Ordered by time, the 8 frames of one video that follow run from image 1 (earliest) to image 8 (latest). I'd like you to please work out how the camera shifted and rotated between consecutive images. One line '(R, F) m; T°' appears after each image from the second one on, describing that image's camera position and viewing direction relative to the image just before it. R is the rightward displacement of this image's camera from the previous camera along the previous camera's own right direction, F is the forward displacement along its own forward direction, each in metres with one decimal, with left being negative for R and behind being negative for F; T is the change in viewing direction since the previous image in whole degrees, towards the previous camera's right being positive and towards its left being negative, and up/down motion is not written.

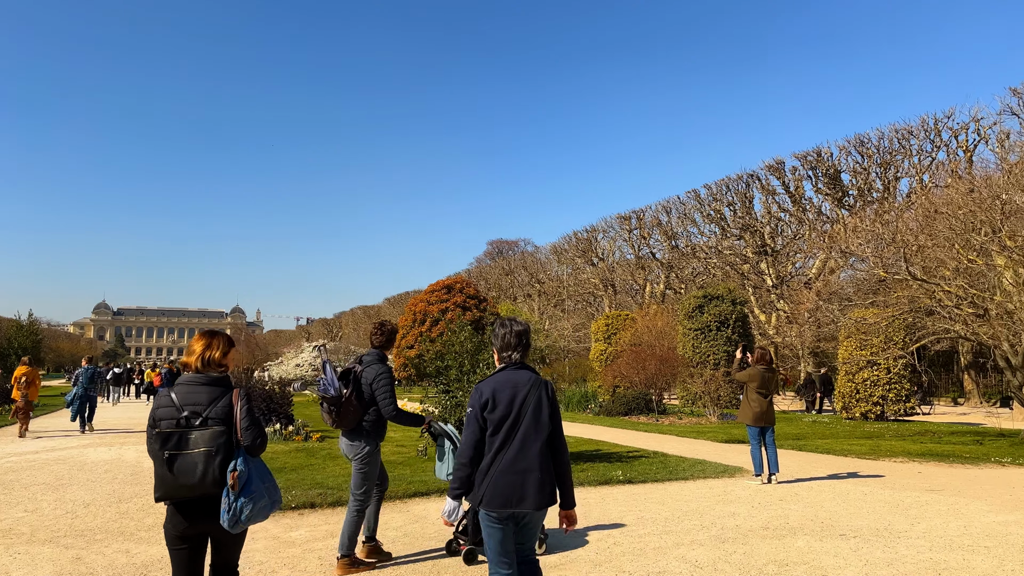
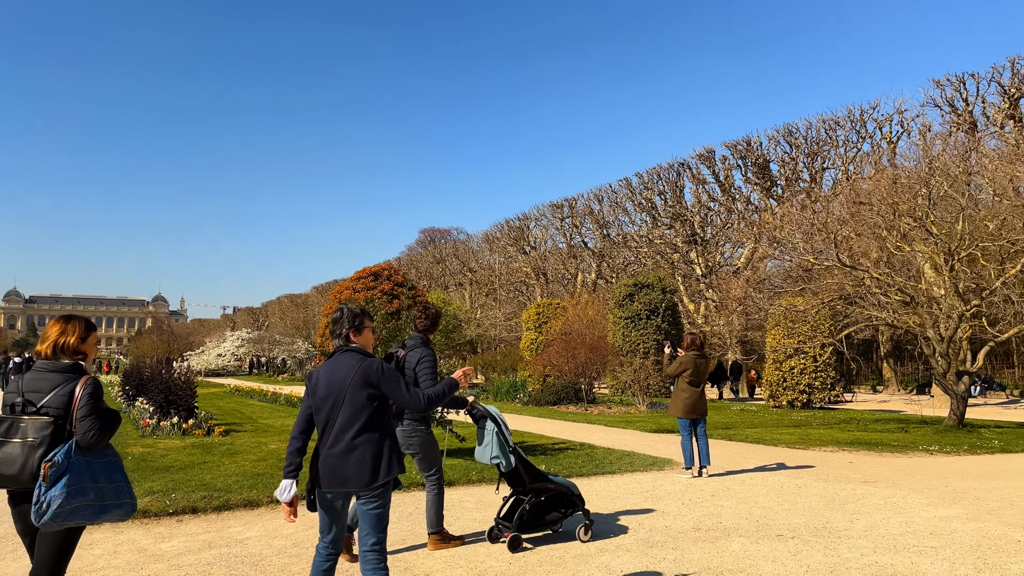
(+0.1, +0.5) m; +5°
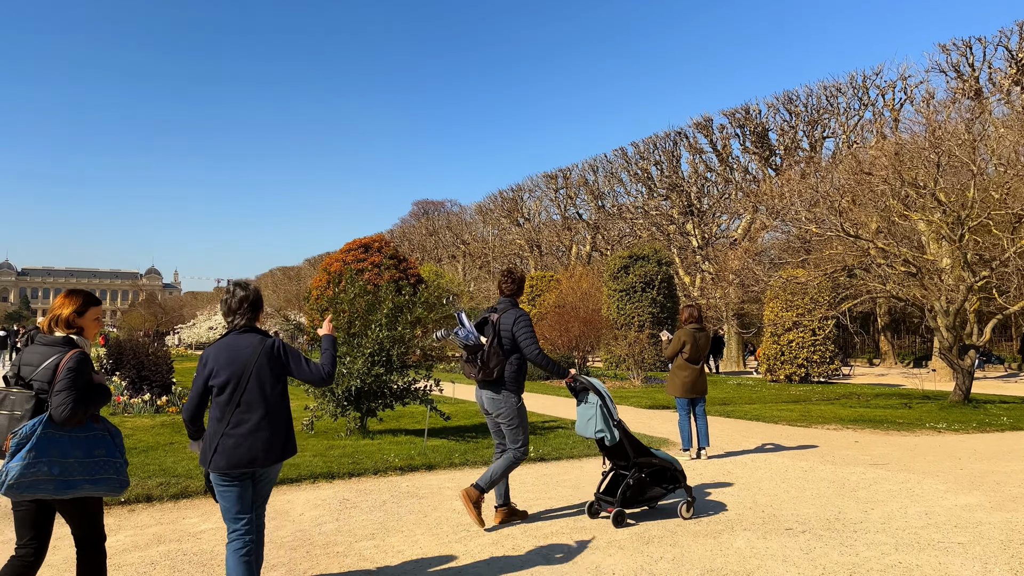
(+0.1, +0.4) m; 0°
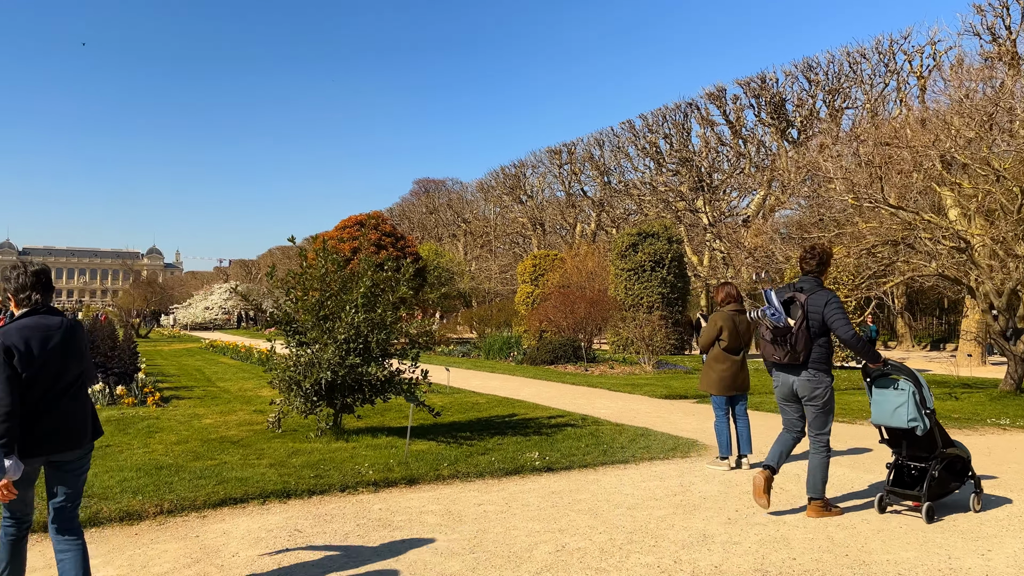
(0.0, +1.0) m; 0°
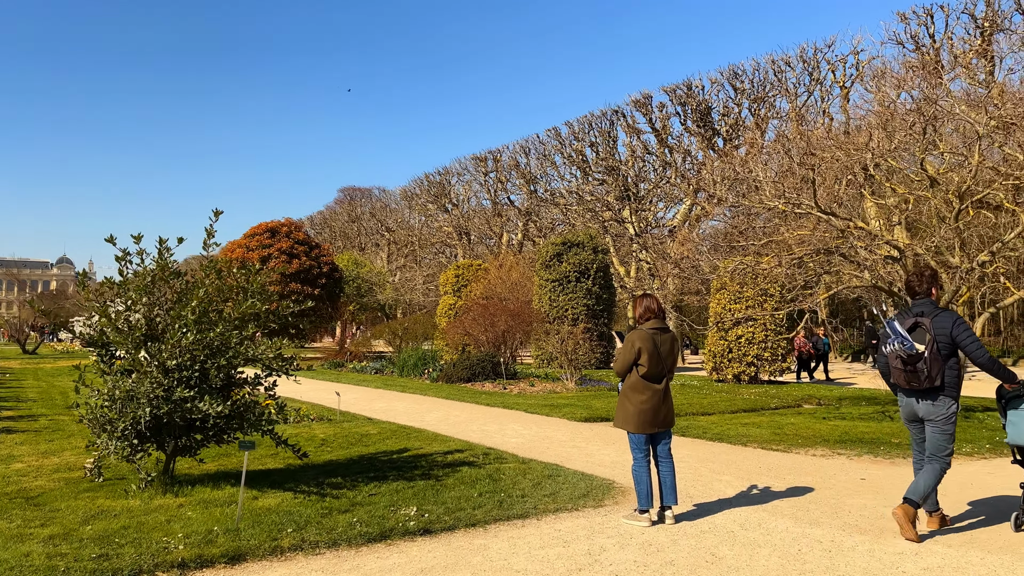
(+0.3, +0.9) m; +5°
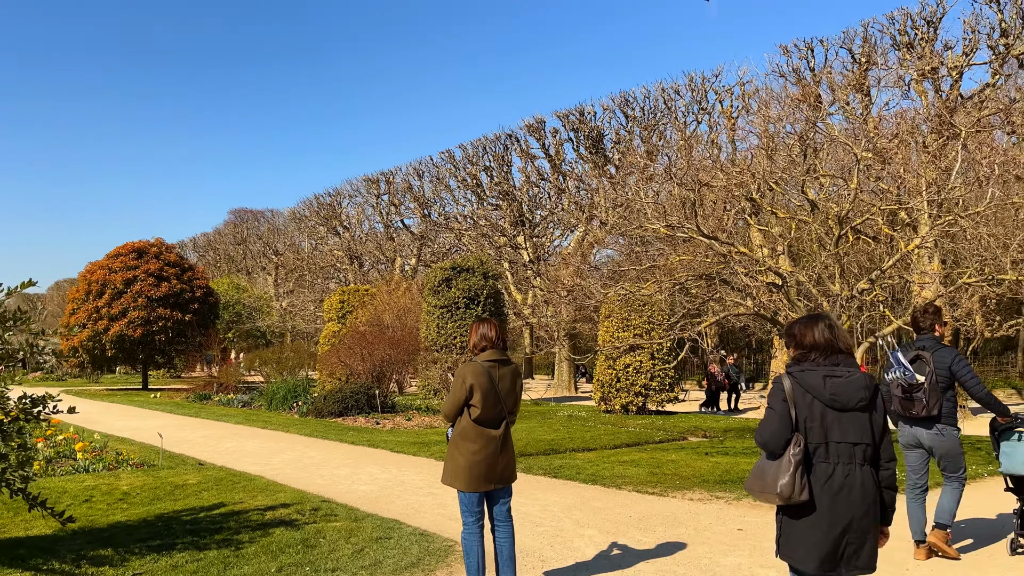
(+0.4, +0.7) m; +7°
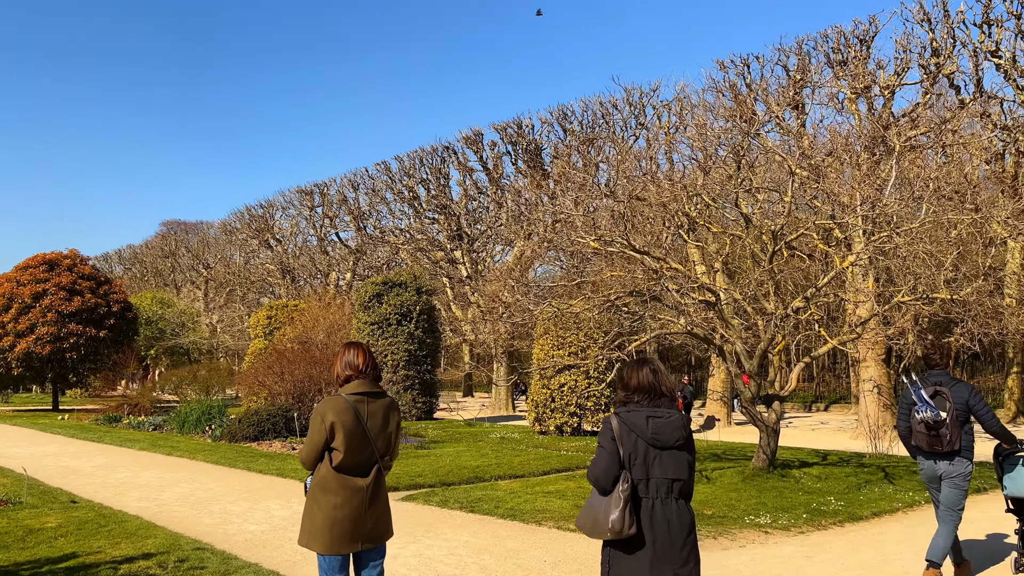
(+0.2, +0.5) m; +4°
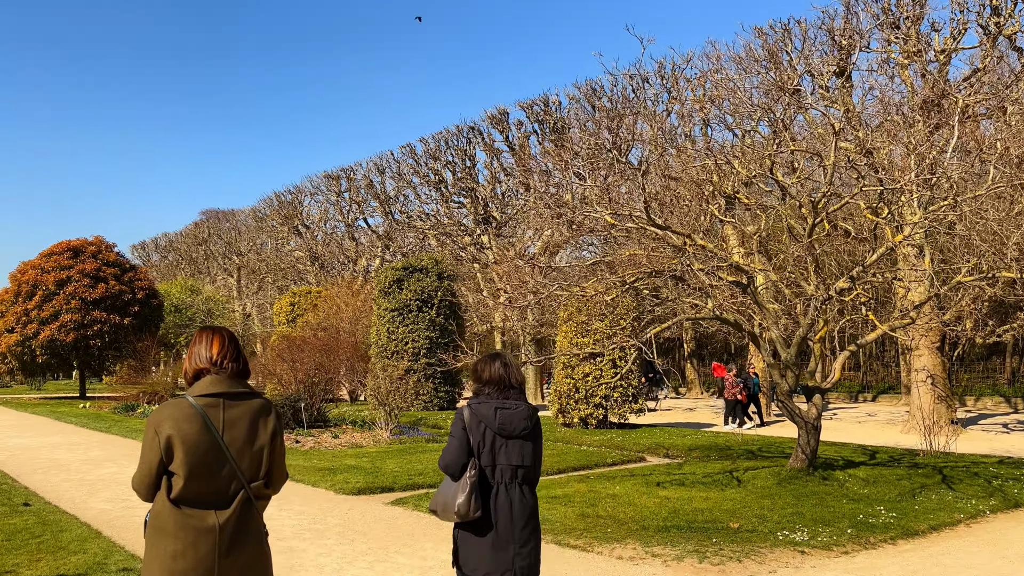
(+0.3, +0.8) m; -3°
